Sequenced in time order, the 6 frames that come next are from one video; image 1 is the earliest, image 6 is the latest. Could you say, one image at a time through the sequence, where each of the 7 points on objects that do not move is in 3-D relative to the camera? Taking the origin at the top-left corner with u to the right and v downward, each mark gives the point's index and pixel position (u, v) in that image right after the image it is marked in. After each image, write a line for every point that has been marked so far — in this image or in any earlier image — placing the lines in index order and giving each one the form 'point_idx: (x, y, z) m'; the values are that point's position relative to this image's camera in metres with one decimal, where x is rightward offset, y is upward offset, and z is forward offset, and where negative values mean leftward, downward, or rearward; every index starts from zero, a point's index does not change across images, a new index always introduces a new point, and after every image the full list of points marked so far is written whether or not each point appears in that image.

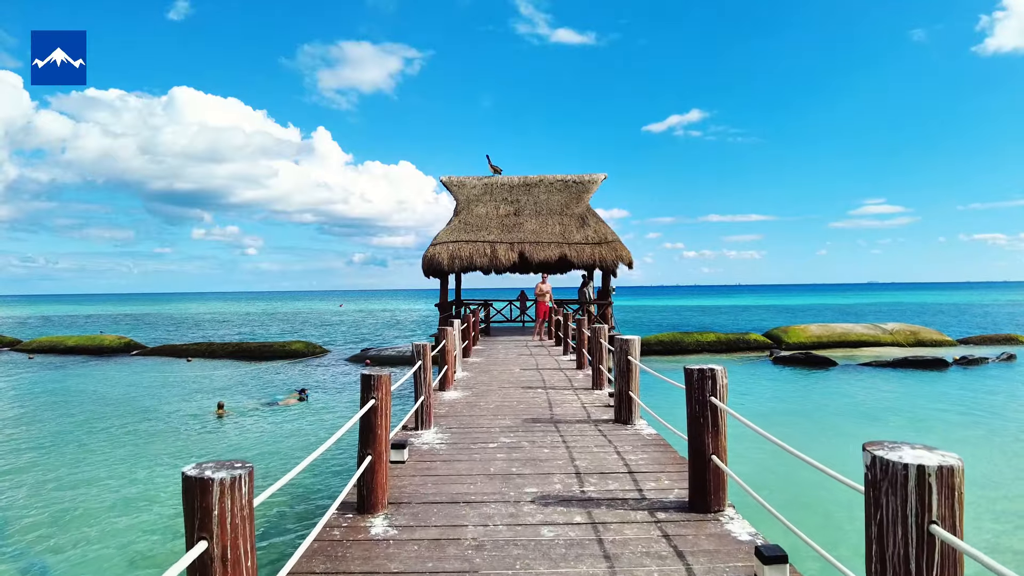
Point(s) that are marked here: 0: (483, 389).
0: (-0.4, -1.4, +7.6) m
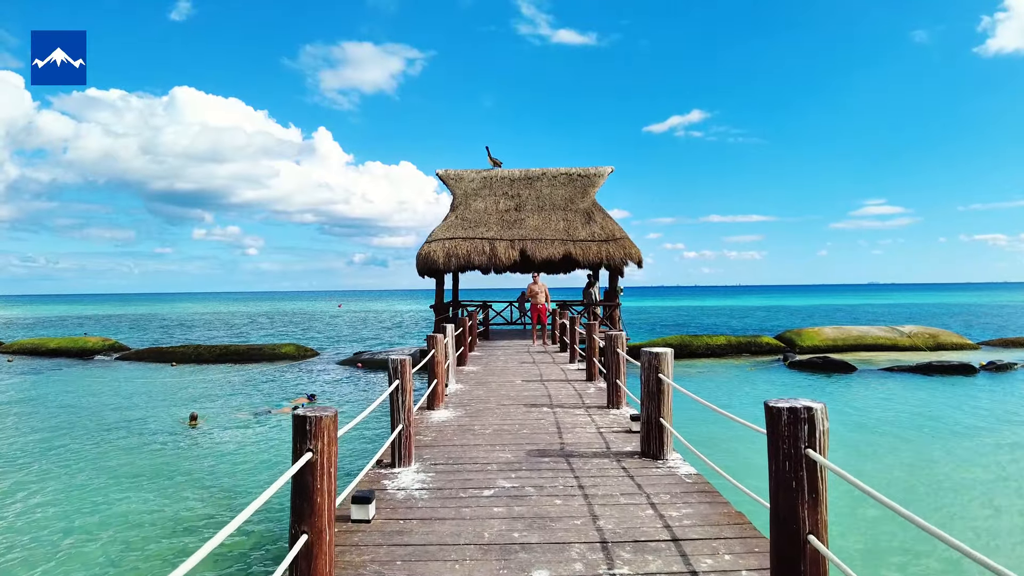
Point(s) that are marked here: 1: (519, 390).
0: (-0.4, -1.4, +6.5) m
1: (+0.1, -1.4, +7.5) m
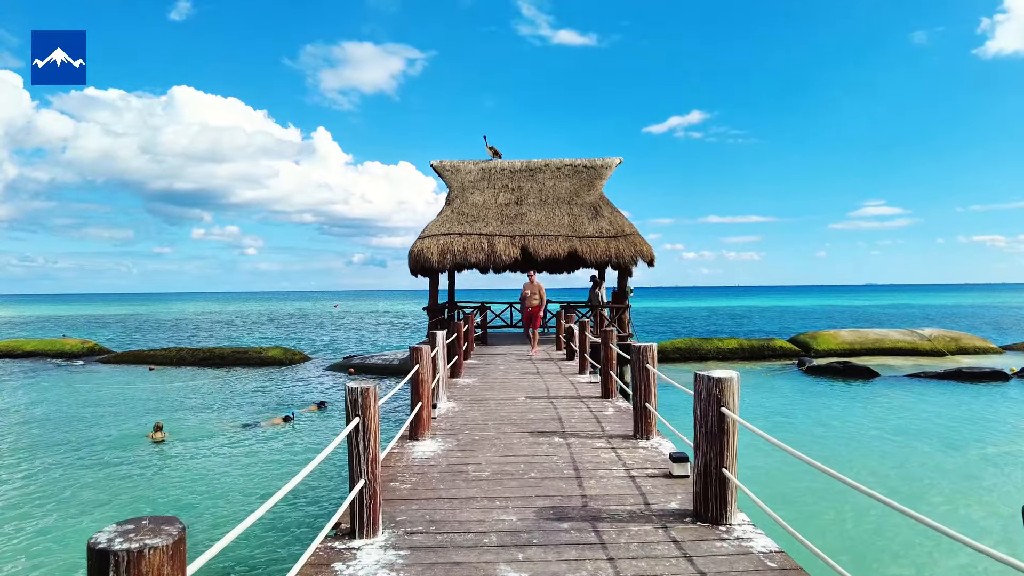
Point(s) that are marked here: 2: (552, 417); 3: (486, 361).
0: (-0.4, -1.4, +5.2) m
1: (+0.1, -1.4, +6.3) m
2: (+0.4, -1.4, +5.9) m
3: (-0.5, -1.4, +10.6) m
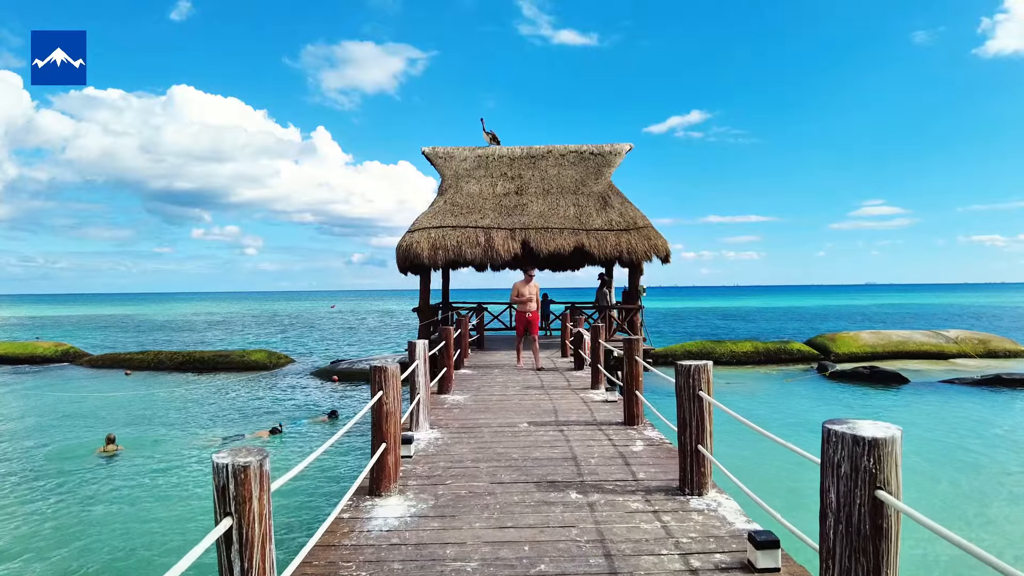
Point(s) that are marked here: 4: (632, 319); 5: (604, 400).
0: (-0.4, -1.4, +3.8) m
1: (+0.1, -1.4, +4.8) m
2: (+0.4, -1.3, +4.5) m
3: (-0.5, -1.4, +9.2) m
4: (+2.8, -0.7, +12.9) m
5: (+1.1, -1.3, +6.5) m
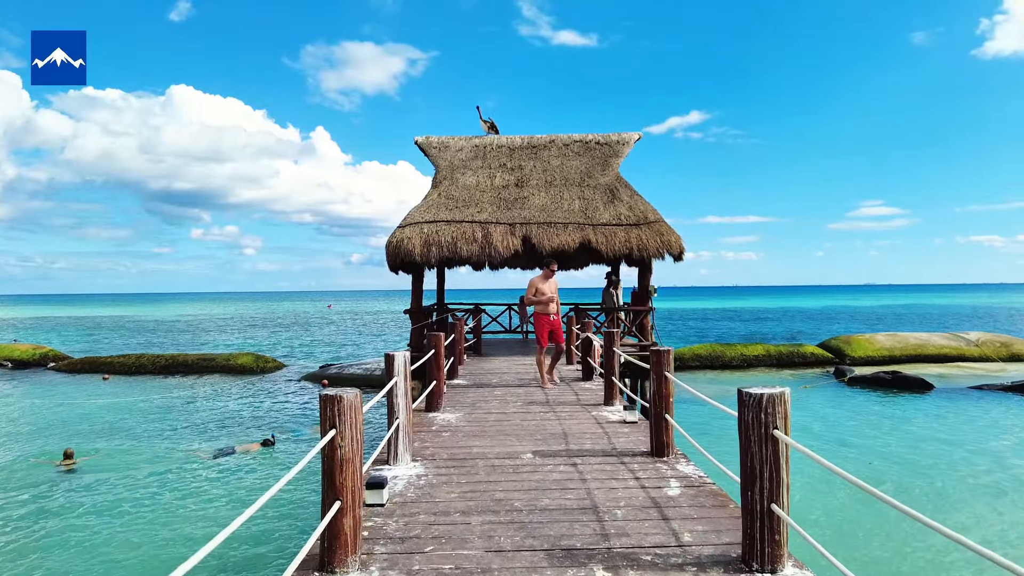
0: (-0.3, -1.4, +2.8) m
1: (+0.1, -1.4, +3.8) m
2: (+0.4, -1.3, +3.5) m
3: (-0.5, -1.4, +8.2) m
4: (+2.8, -0.7, +11.9) m
5: (+1.1, -1.3, +5.5) m
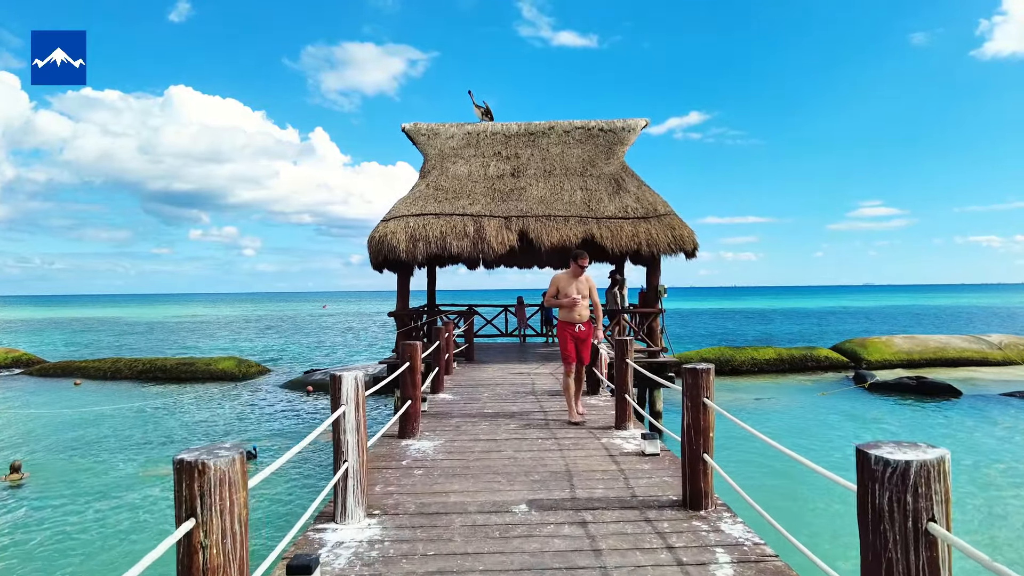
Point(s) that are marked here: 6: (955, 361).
0: (-0.4, -1.4, +1.7) m
1: (+0.1, -1.3, +2.7) m
2: (+0.4, -1.3, +2.4) m
3: (-0.6, -1.4, +7.1) m
4: (+2.7, -0.7, +10.8) m
5: (+1.0, -1.3, +4.4) m
6: (+15.3, -2.5, +19.1) m
